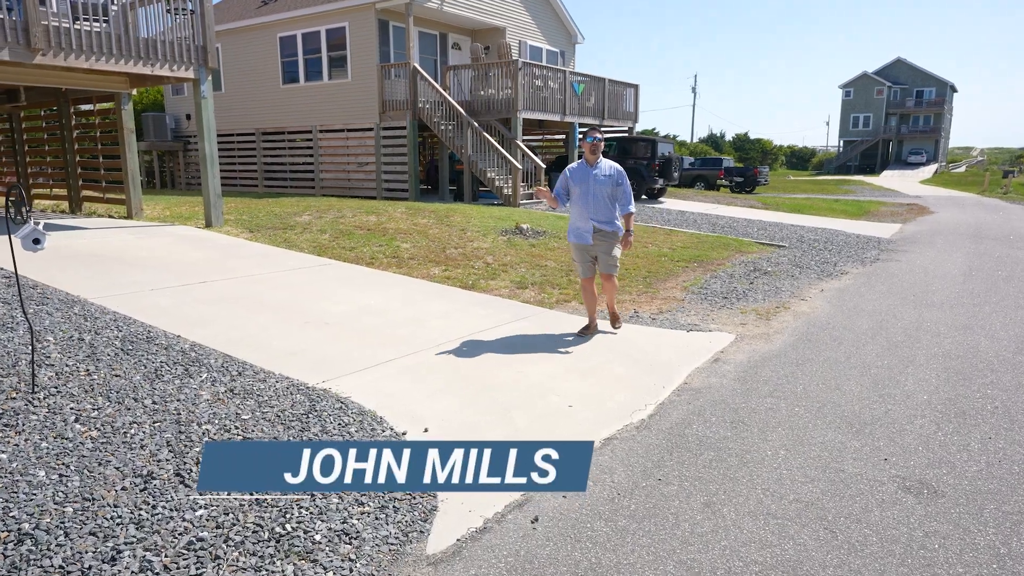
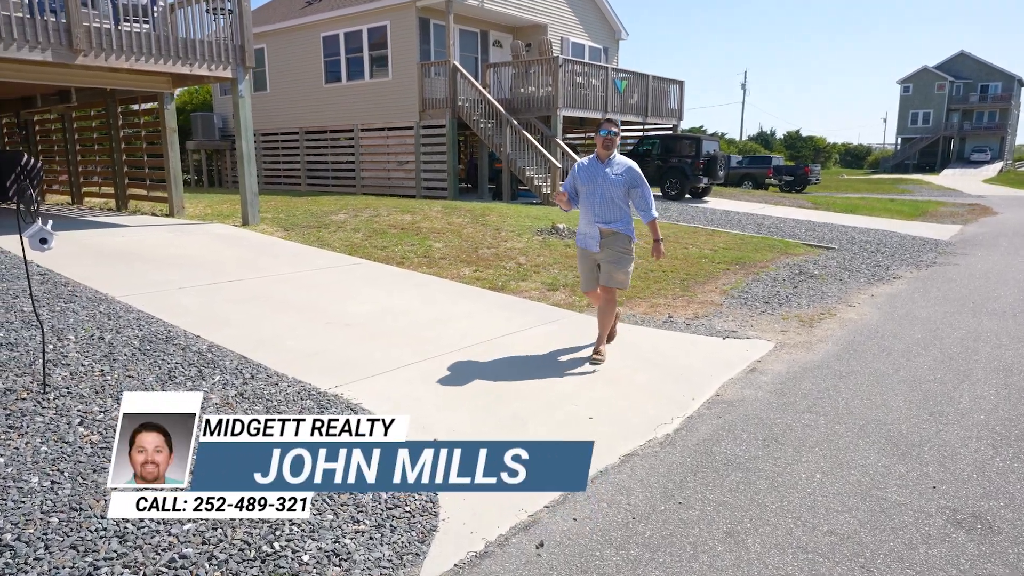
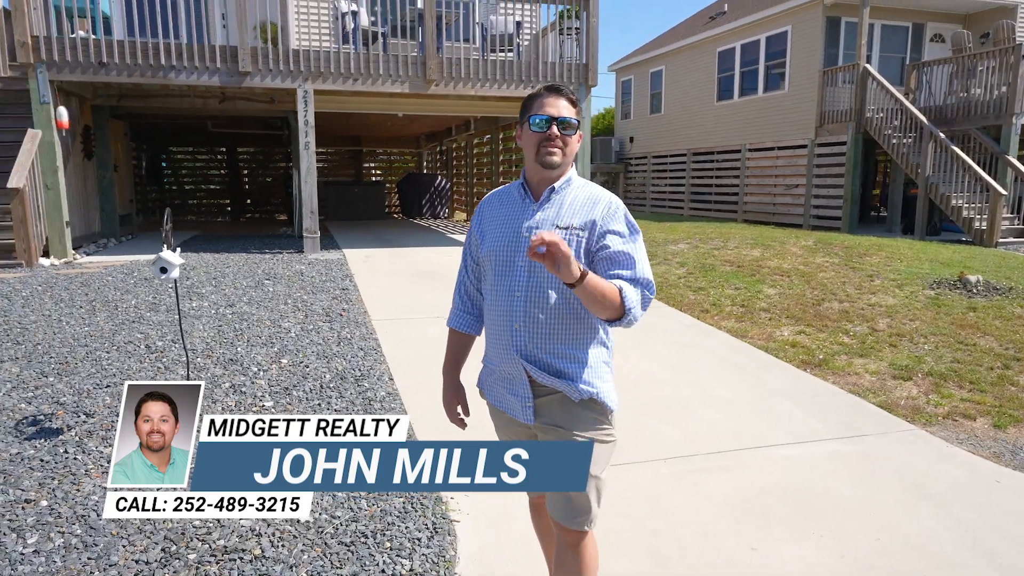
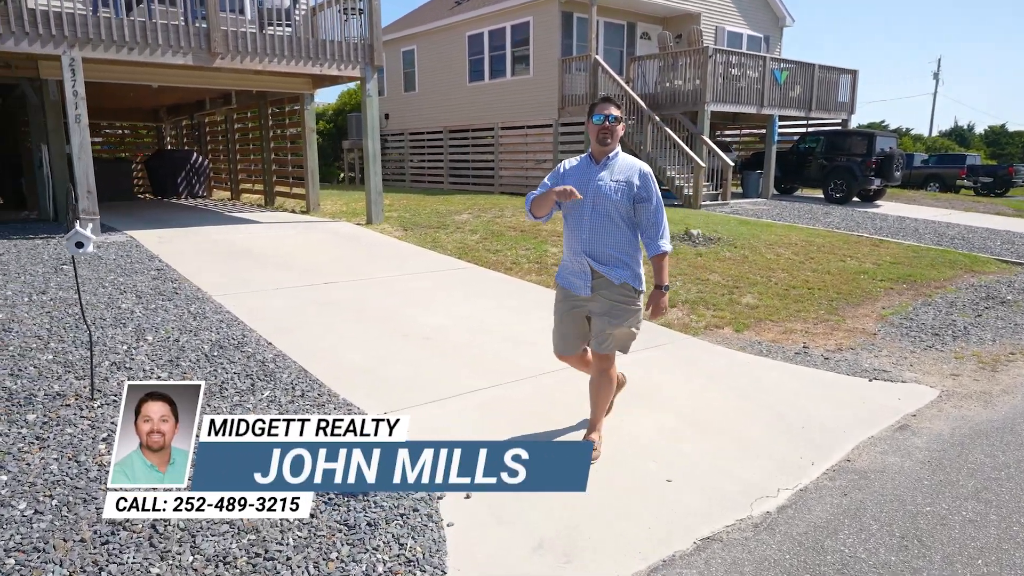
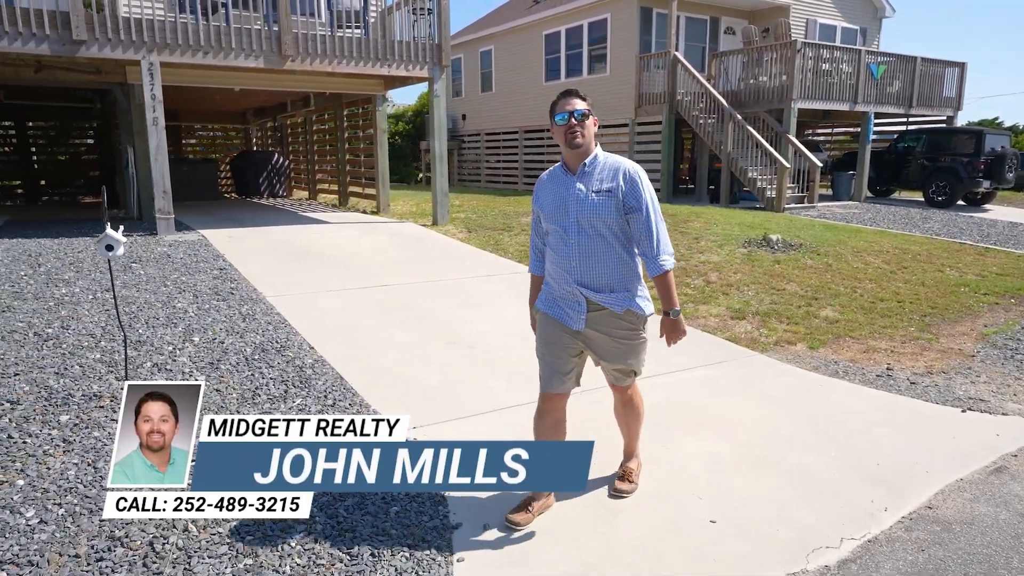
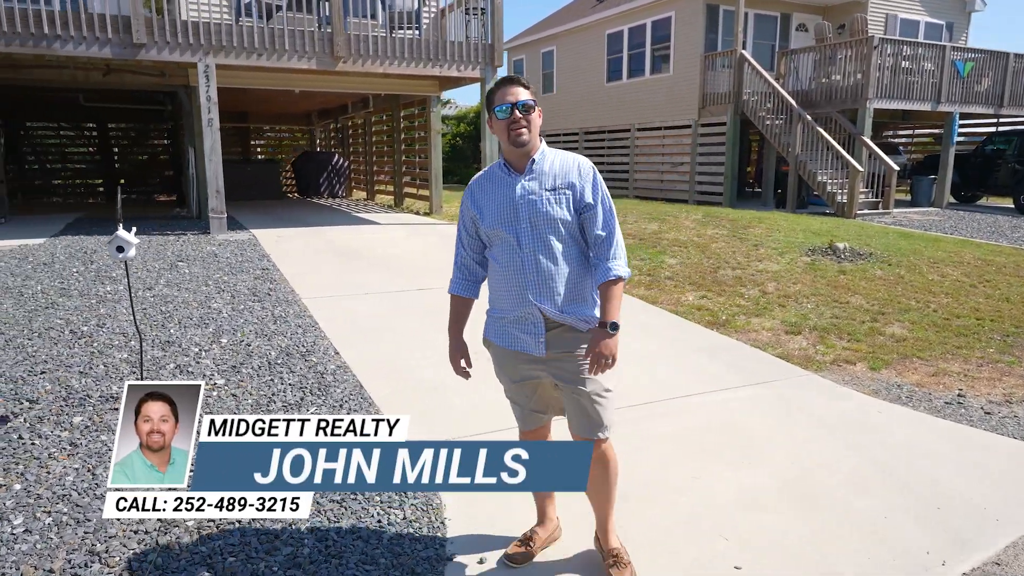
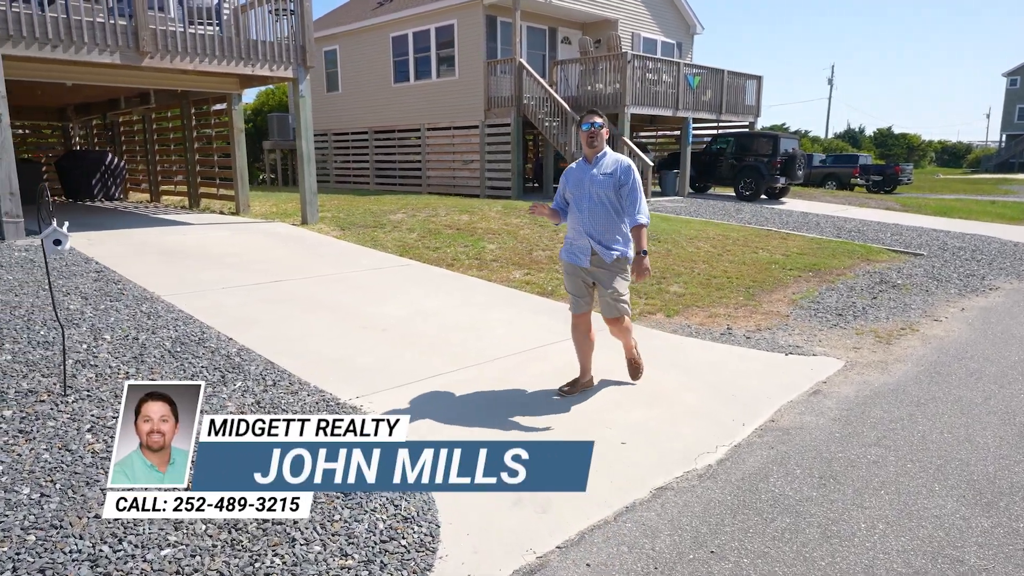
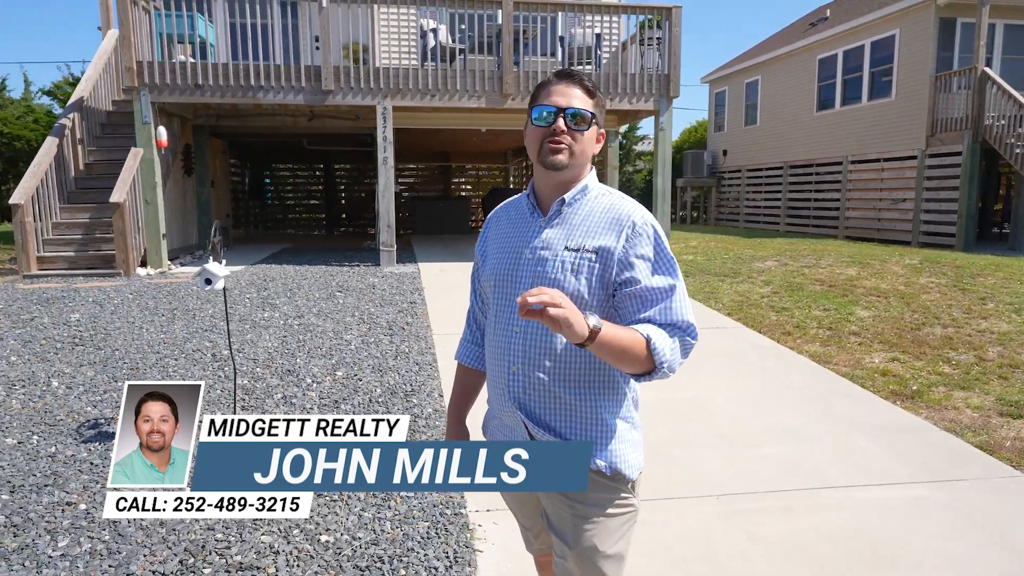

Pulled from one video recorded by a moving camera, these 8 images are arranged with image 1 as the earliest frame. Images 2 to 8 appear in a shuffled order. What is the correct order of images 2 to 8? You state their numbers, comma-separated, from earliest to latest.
2, 7, 4, 5, 6, 3, 8
